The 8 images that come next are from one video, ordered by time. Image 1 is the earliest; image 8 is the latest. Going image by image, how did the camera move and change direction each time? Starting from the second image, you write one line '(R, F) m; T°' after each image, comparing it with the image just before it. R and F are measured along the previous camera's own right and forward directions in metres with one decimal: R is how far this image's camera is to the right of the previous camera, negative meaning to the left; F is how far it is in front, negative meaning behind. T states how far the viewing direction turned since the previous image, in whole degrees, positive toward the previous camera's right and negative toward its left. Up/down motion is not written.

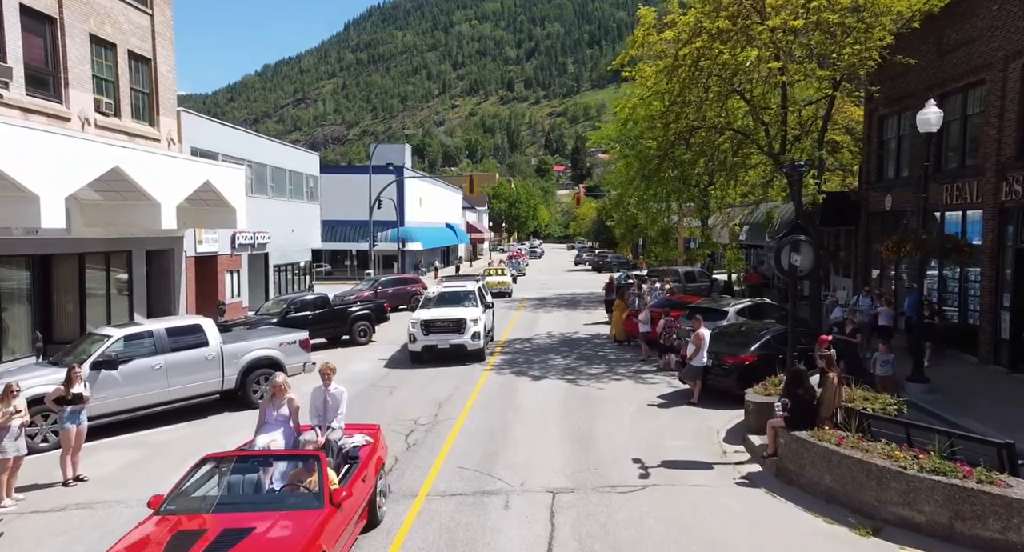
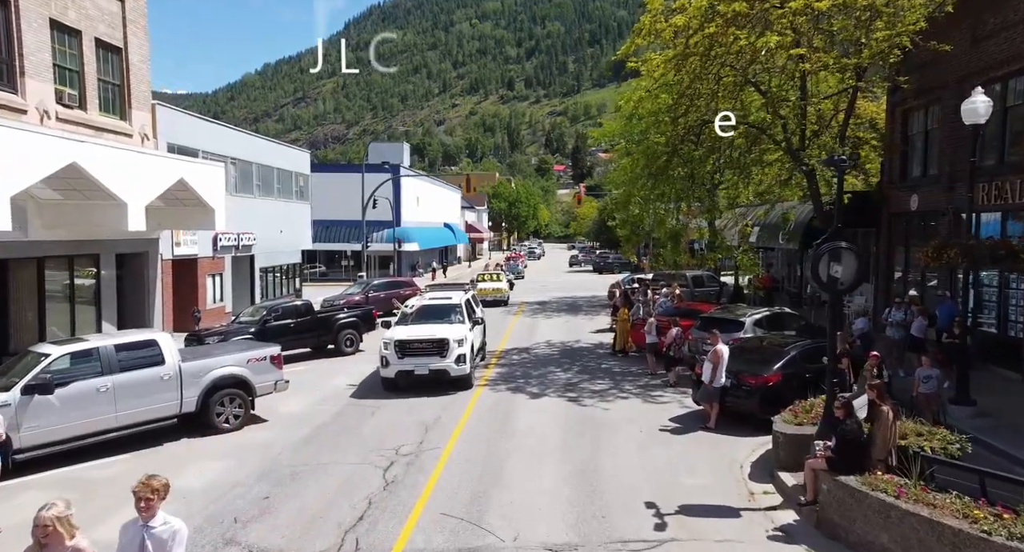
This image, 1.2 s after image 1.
(+0.1, +1.5) m; 0°
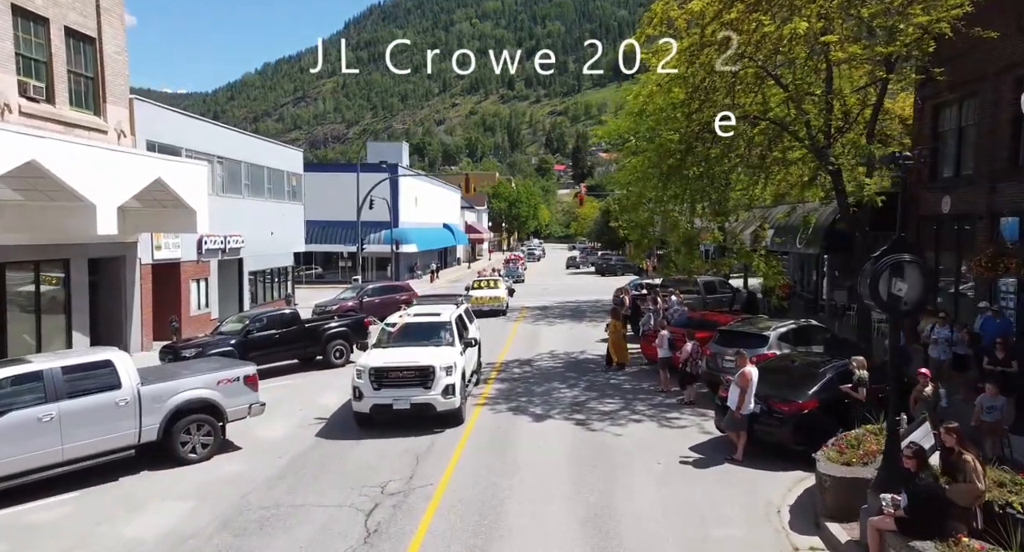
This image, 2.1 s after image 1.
(0.0, +1.4) m; 0°
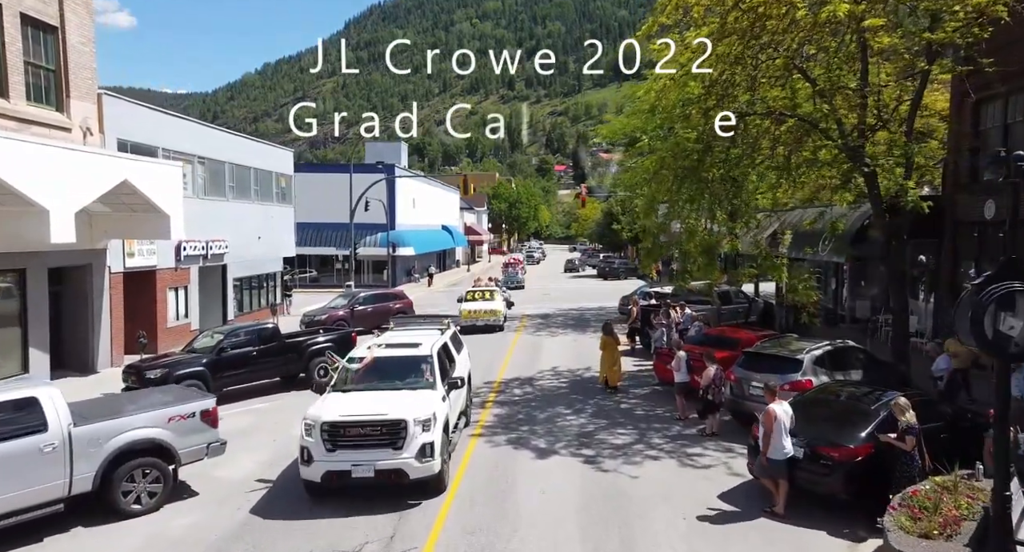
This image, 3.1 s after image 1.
(0.0, +1.6) m; 0°
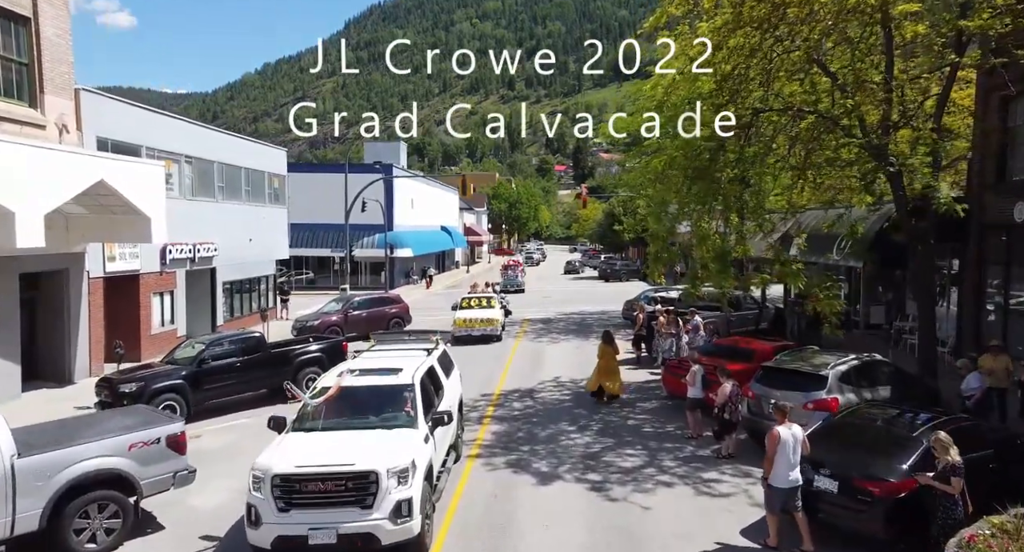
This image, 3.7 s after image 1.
(0.0, +1.0) m; 0°
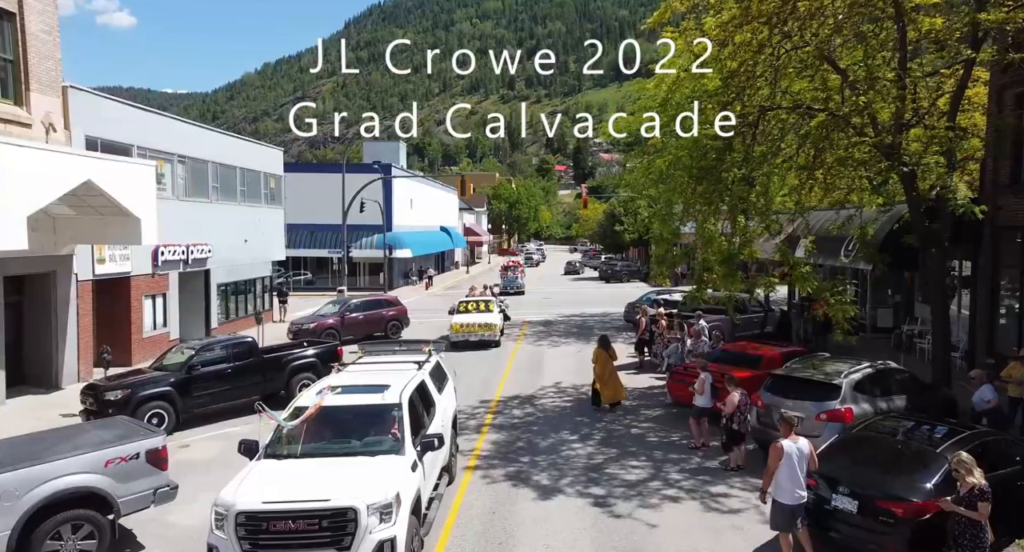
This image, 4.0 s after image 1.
(0.0, +0.5) m; 0°
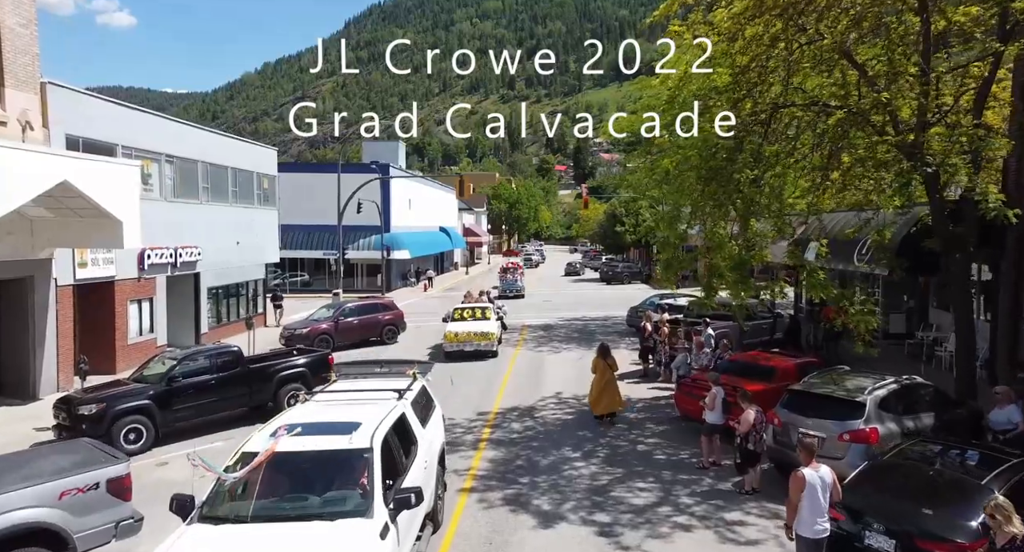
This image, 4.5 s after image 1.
(0.0, +0.8) m; 0°
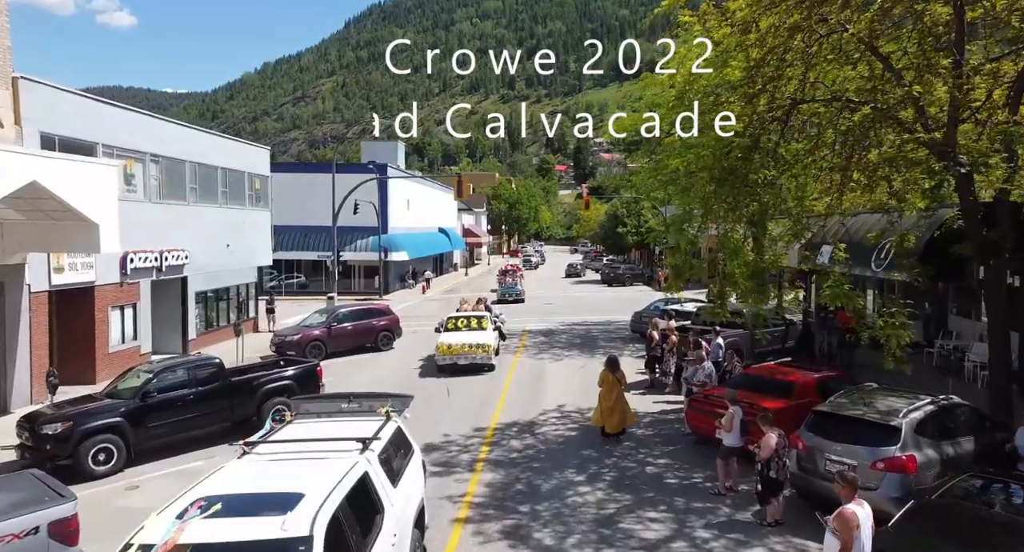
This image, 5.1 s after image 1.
(0.0, +1.0) m; 0°
